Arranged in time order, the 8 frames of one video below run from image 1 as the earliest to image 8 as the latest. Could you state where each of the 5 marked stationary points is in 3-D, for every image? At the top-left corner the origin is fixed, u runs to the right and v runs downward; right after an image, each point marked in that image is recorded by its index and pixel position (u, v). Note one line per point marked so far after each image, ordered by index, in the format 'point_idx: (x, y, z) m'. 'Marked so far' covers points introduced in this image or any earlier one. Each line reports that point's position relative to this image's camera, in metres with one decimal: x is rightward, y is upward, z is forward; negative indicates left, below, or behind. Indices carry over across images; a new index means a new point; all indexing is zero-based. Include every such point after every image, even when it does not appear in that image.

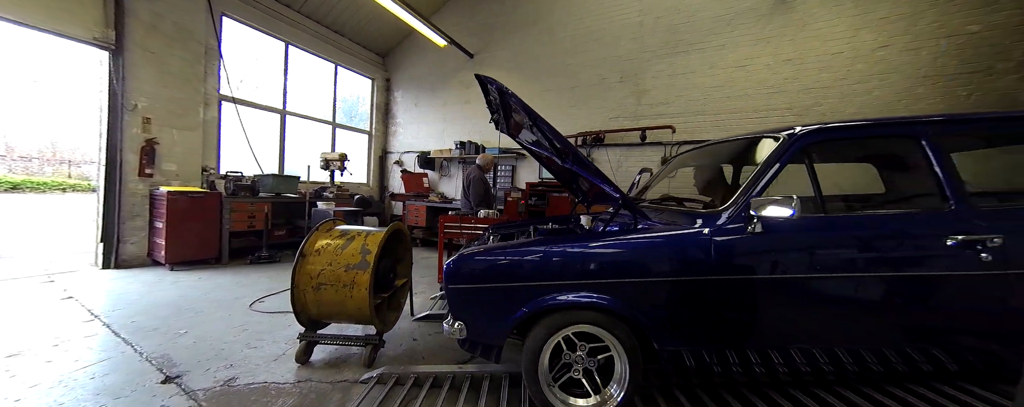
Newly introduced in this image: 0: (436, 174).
0: (-1.7, +0.7, +5.9) m
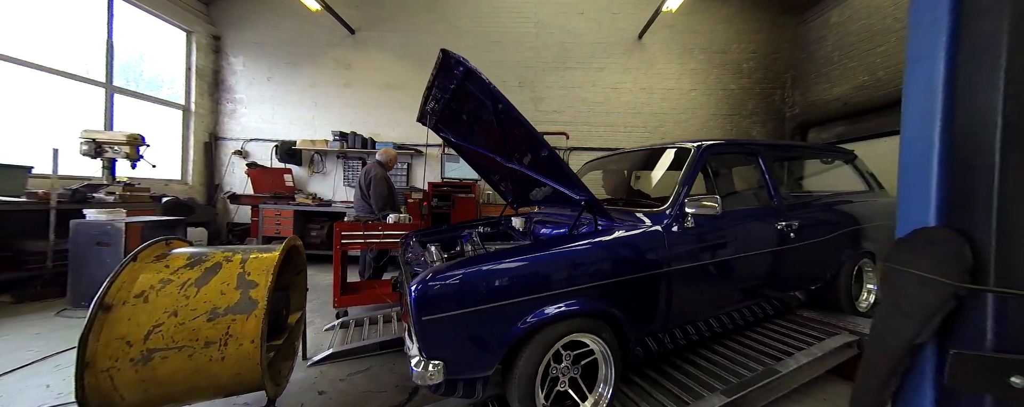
0: (-3.6, +0.6, +4.7) m
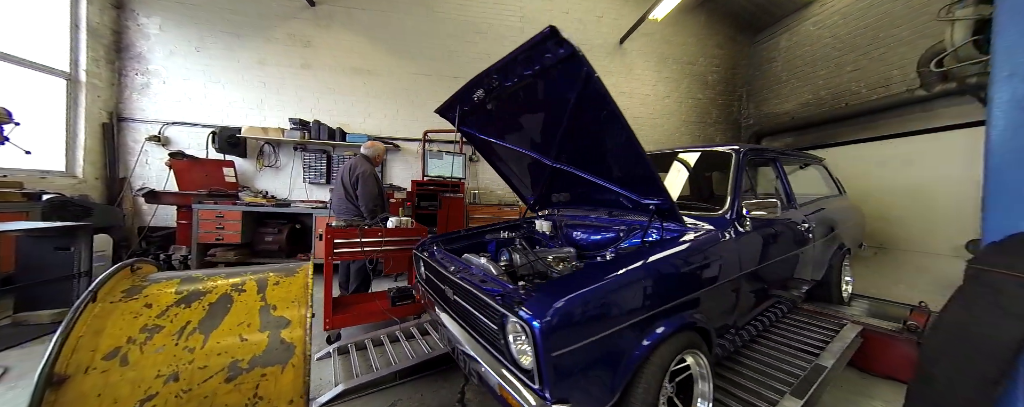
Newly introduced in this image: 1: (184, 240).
0: (-3.8, +0.6, +3.9) m
1: (-4.1, -0.5, +3.3) m
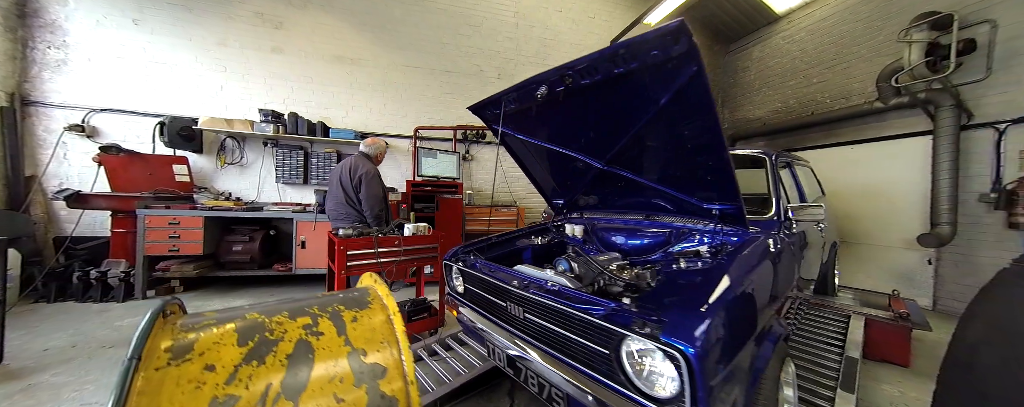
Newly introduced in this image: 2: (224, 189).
0: (-3.8, +0.6, +3.3) m
1: (-4.0, -0.5, +2.8) m
2: (-3.6, +0.2, +3.4) m
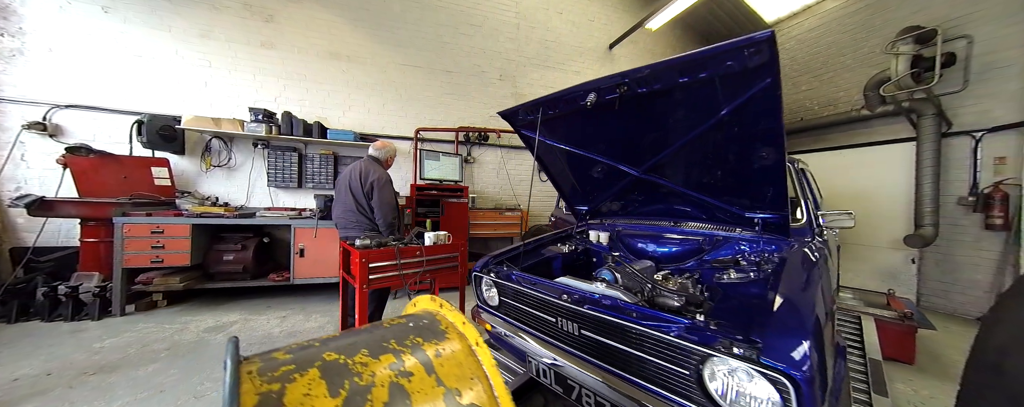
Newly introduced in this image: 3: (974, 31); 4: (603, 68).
0: (-3.7, +0.5, +3.1) m
1: (-3.9, -0.6, +2.5) m
2: (-3.6, +0.1, +3.1) m
3: (+4.8, +1.8, +2.8) m
4: (+1.6, +2.4, +4.7) m
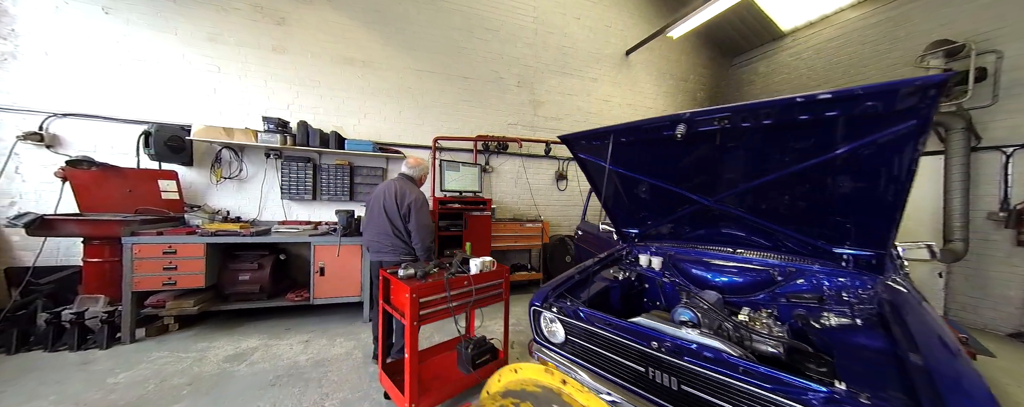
0: (-3.4, +0.3, +2.9) m
1: (-3.6, -0.7, +2.3) m
2: (-3.3, 0.0, +3.0) m
3: (+5.1, +1.6, +2.7) m
4: (+1.9, +2.2, +4.6) m
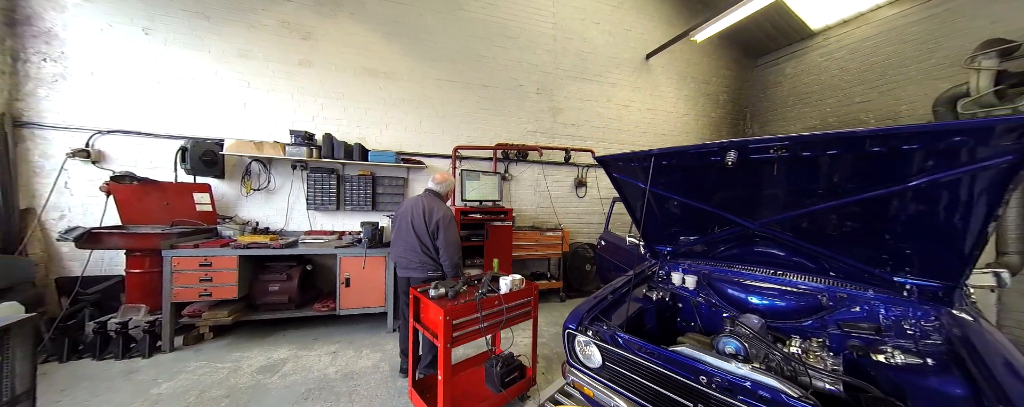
0: (-3.2, +0.2, +3.0) m
1: (-3.4, -0.9, +2.4) m
2: (-3.0, -0.2, +3.1) m
3: (+5.3, +1.5, +2.5) m
4: (+2.1, +2.1, +4.5) m
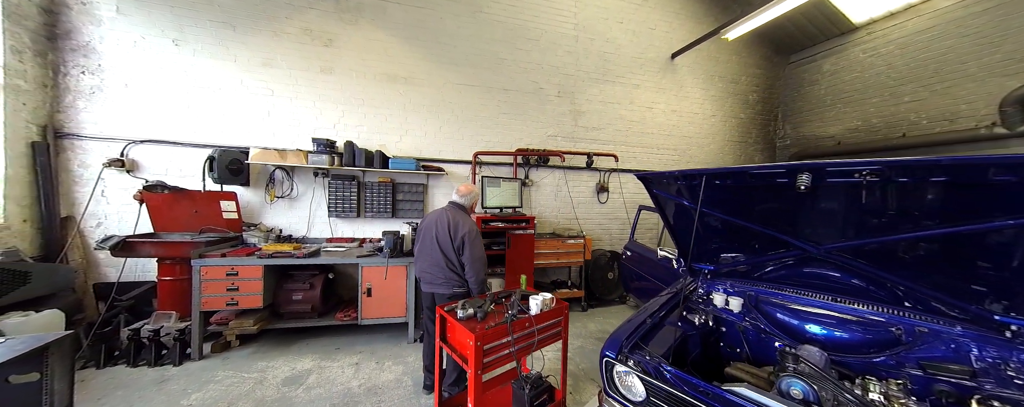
0: (-2.9, +0.1, +3.1) m
1: (-3.2, -0.9, +2.5) m
2: (-2.8, -0.2, +3.1) m
3: (+5.5, +1.4, +2.2) m
4: (+2.5, +2.0, +4.3) m
